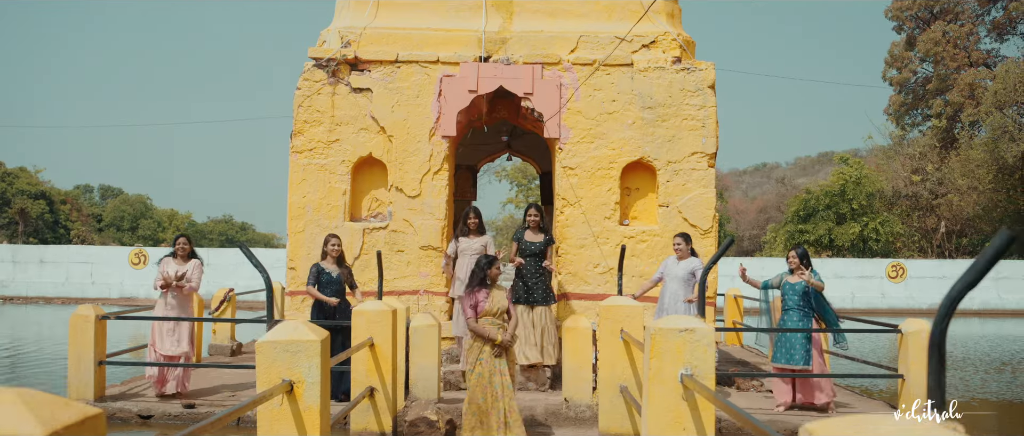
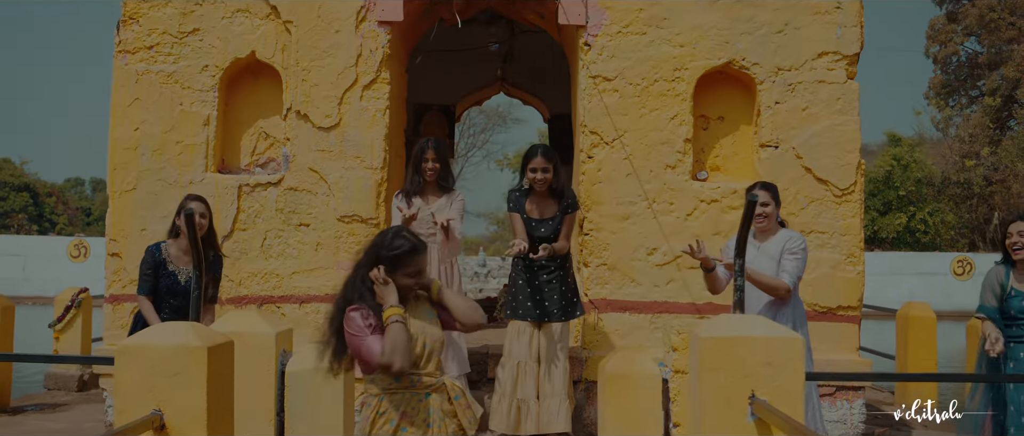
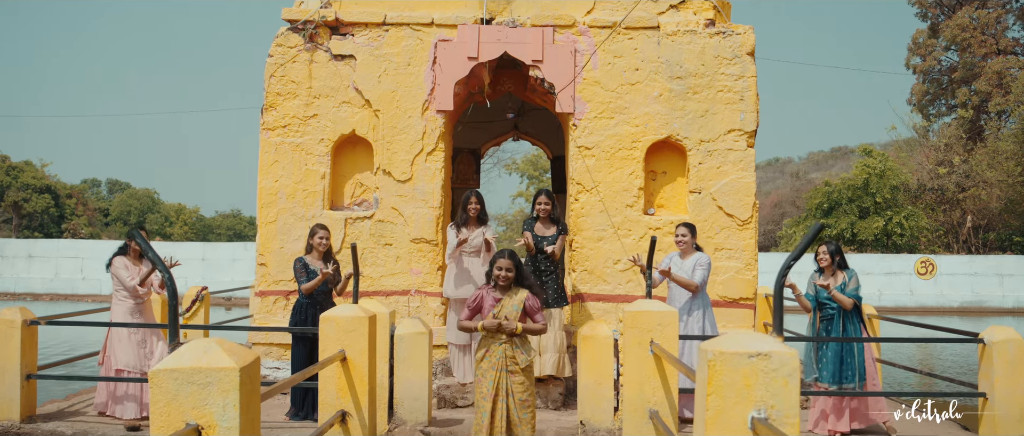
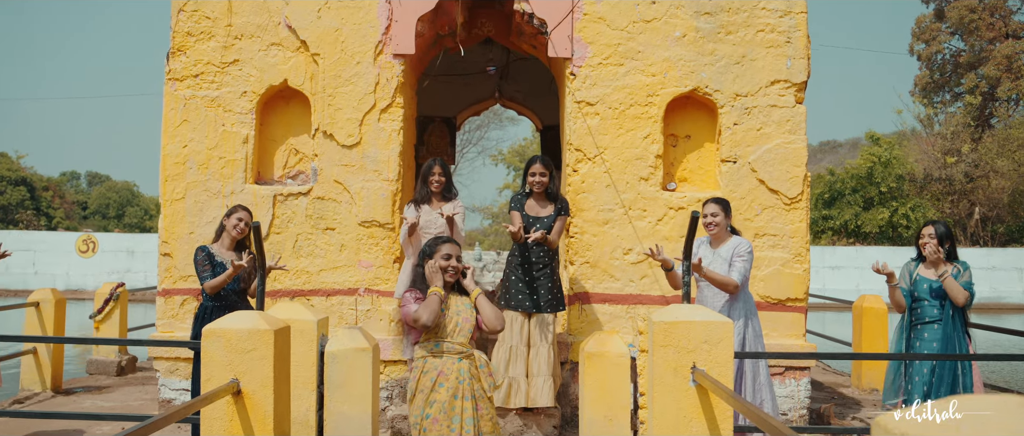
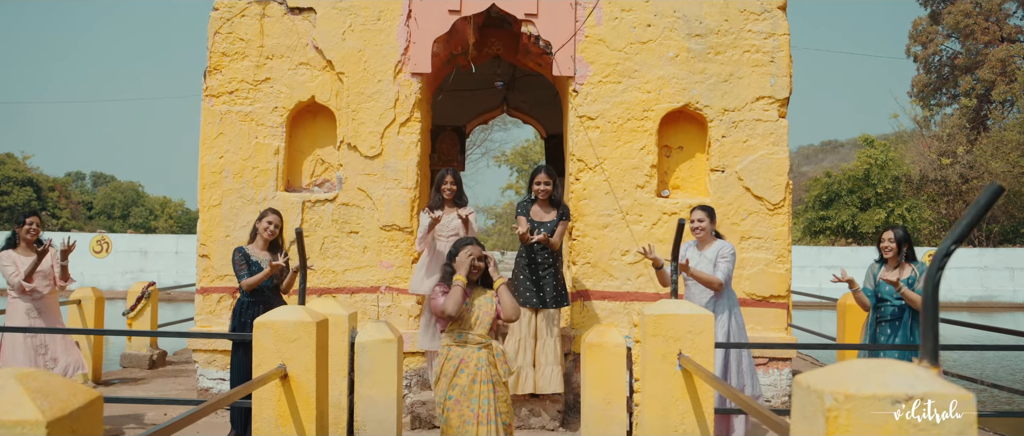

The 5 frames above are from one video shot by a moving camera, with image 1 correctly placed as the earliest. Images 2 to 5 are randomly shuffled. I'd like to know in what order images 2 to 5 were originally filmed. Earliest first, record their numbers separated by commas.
3, 5, 4, 2
